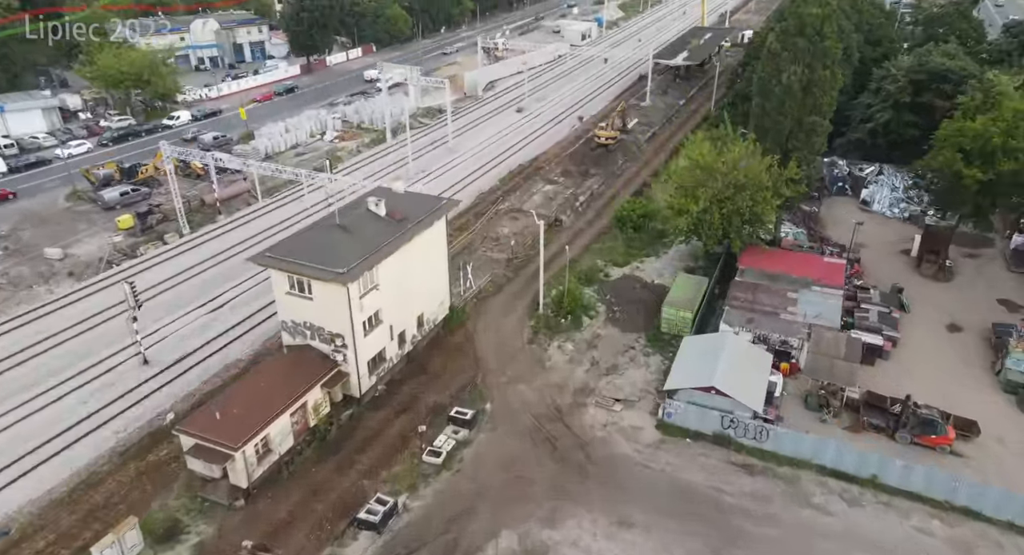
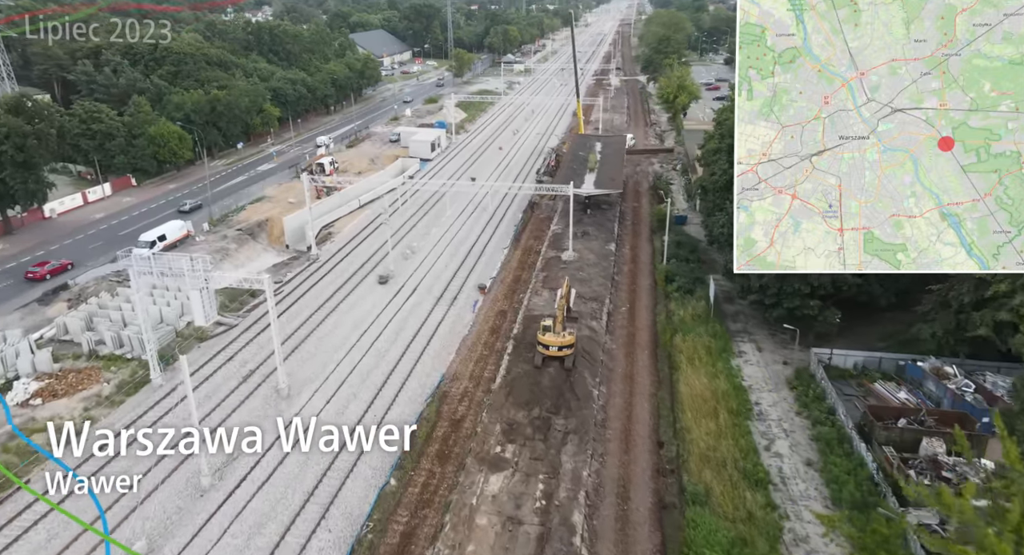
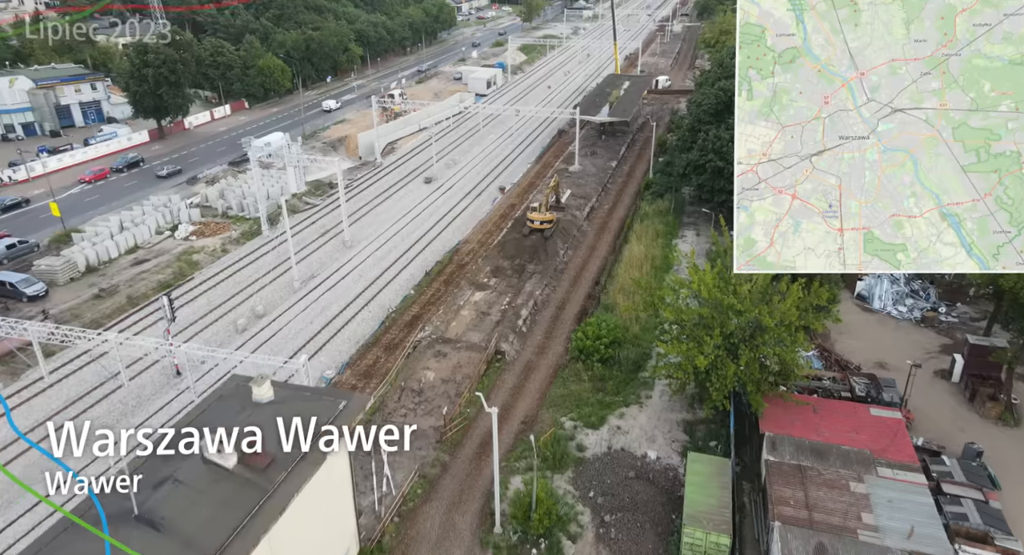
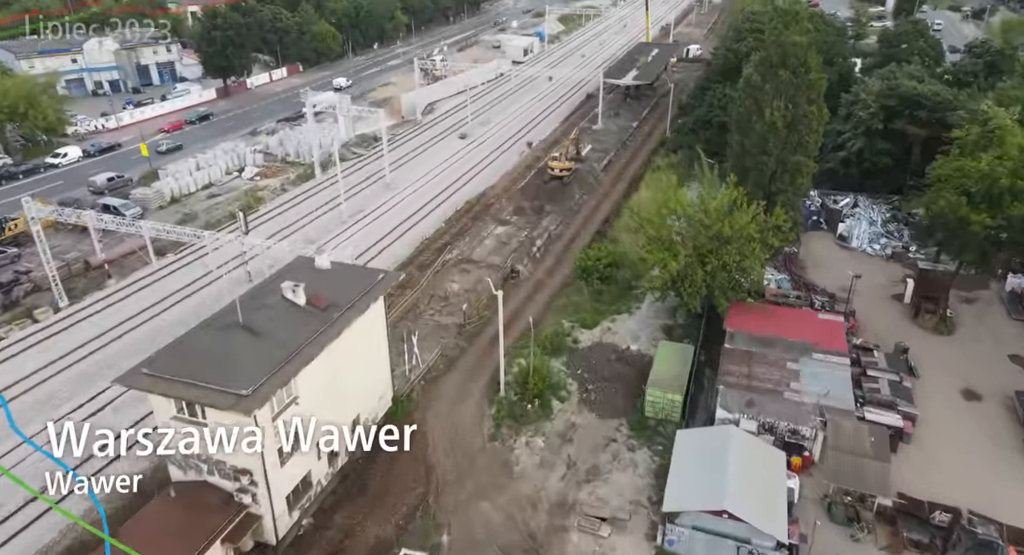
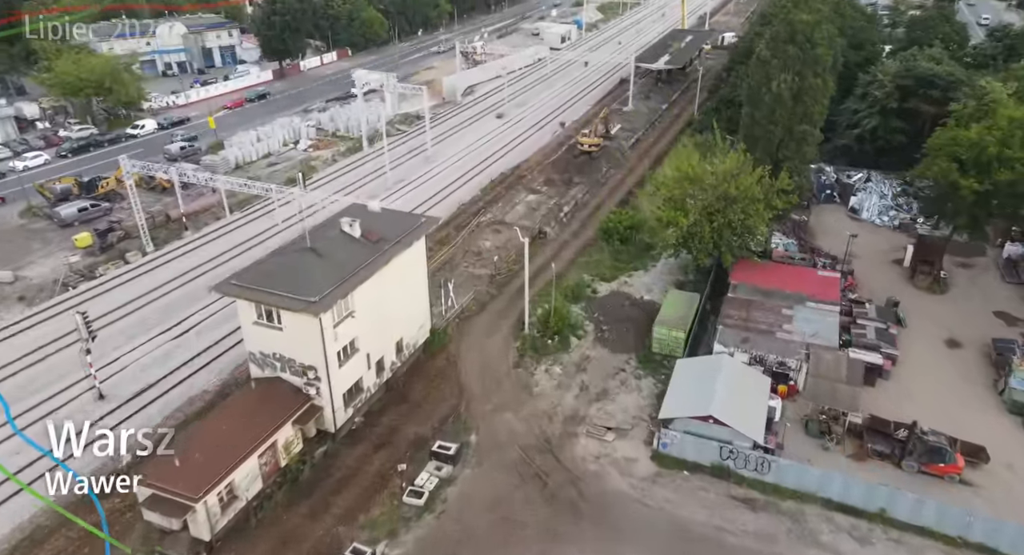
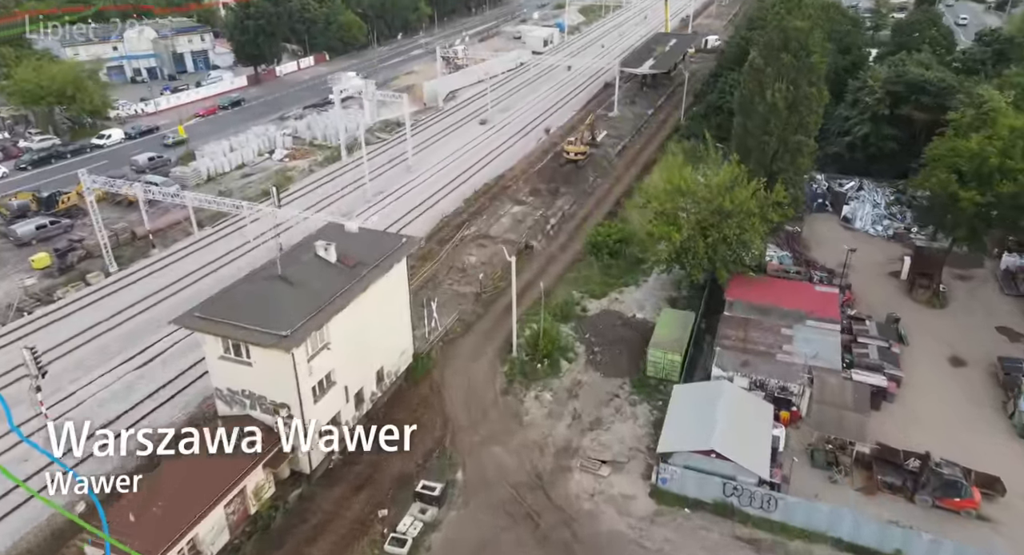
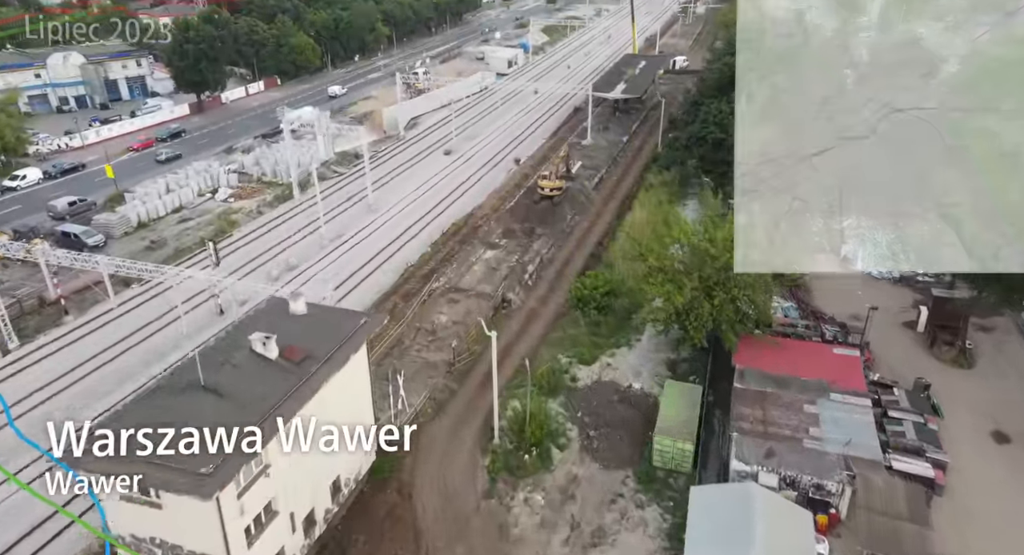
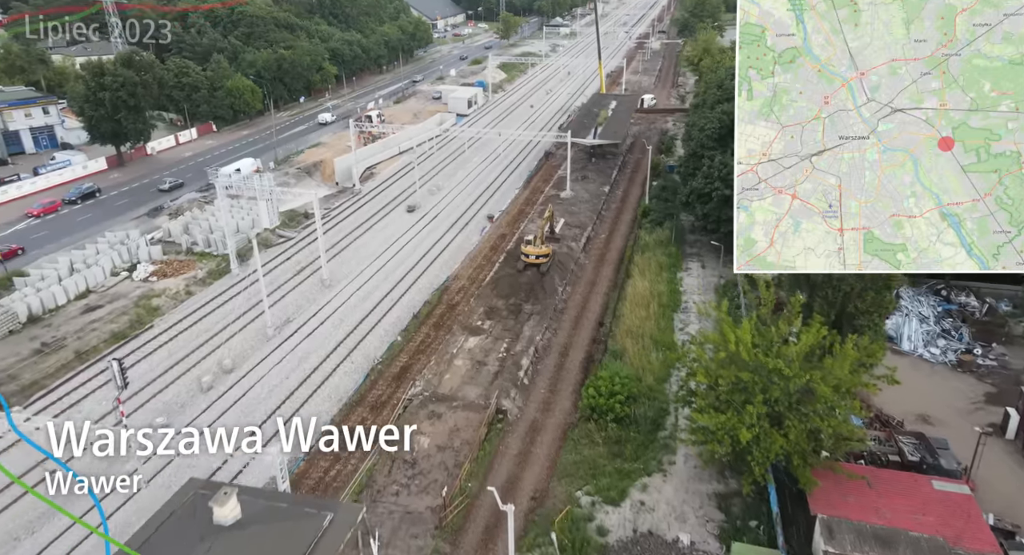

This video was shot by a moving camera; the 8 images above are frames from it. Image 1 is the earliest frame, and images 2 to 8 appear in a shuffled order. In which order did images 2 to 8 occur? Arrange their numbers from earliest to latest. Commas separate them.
5, 6, 4, 7, 3, 8, 2
